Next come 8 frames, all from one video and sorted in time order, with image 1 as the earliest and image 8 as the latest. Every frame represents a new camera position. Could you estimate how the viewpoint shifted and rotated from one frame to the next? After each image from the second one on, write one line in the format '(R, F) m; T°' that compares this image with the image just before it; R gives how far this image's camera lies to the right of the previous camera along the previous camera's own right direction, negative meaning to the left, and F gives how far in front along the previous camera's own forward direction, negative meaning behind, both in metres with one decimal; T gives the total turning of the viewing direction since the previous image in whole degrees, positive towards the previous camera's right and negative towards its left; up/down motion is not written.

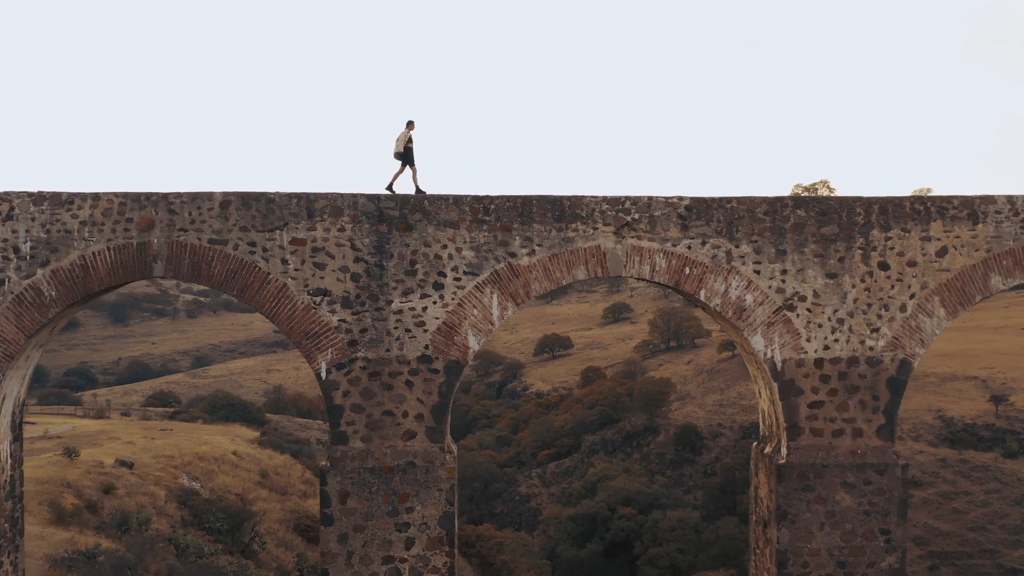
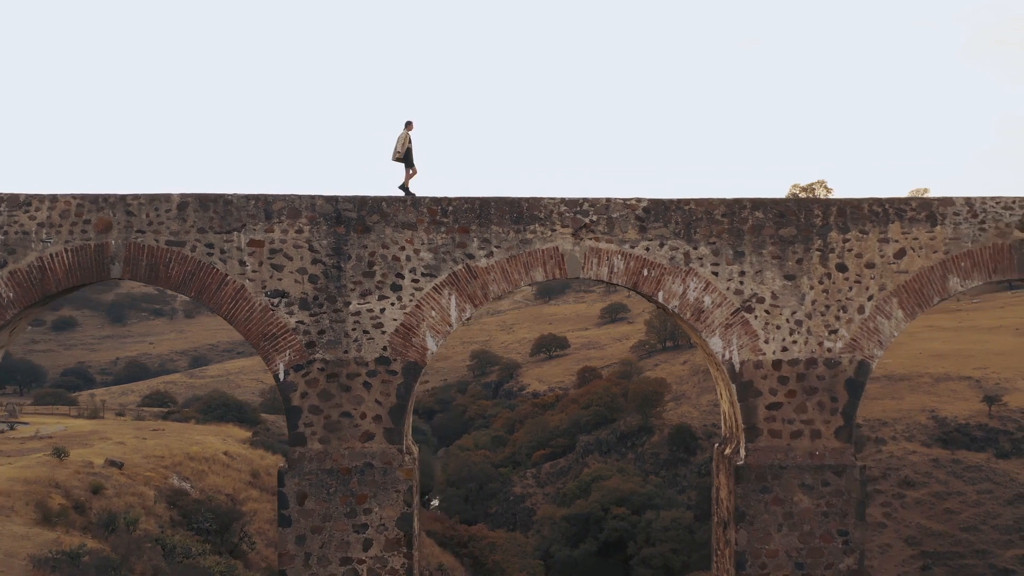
(+0.4, 0.0) m; 0°
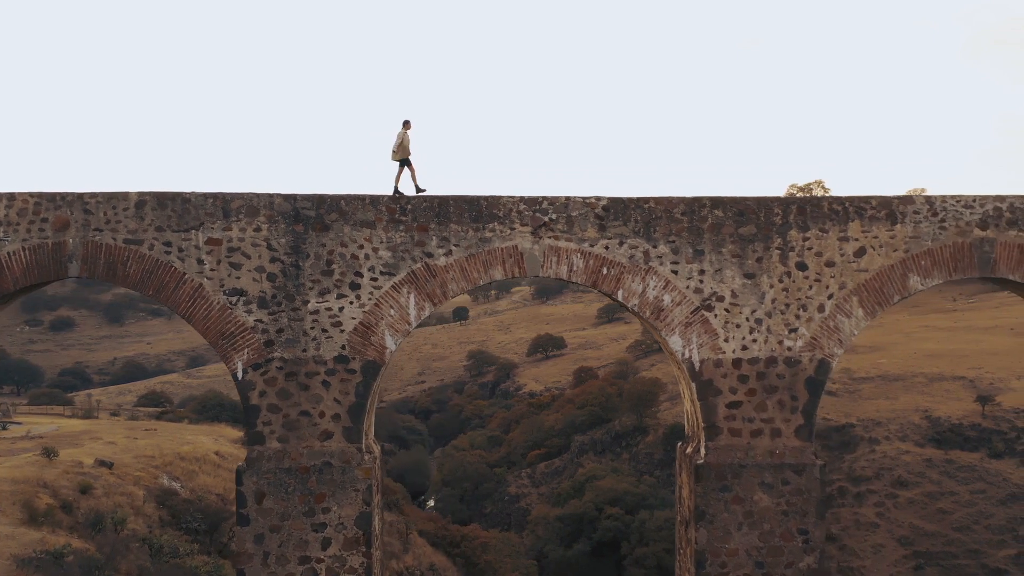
(+0.4, 0.0) m; 0°
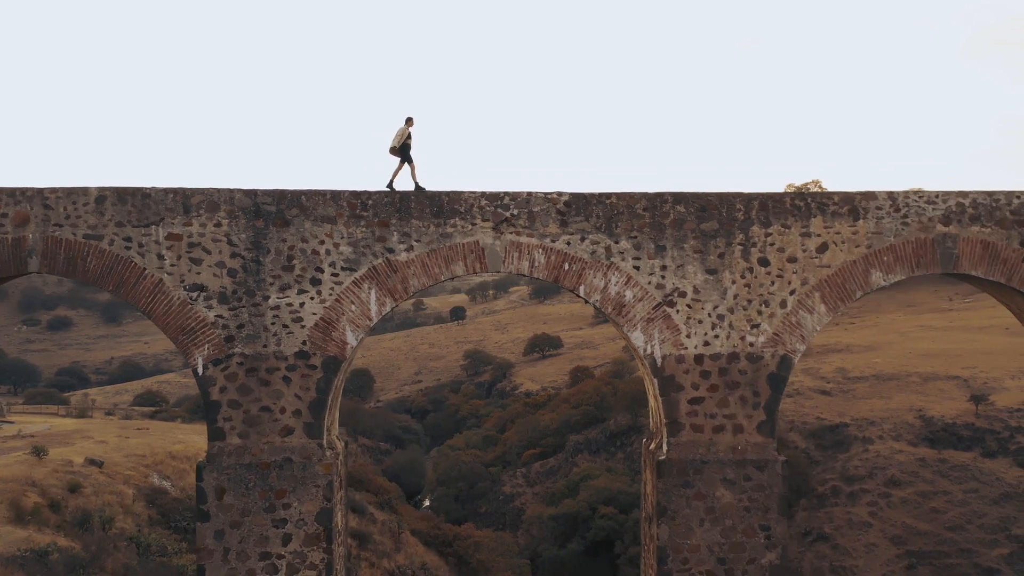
(+0.3, 0.0) m; 0°
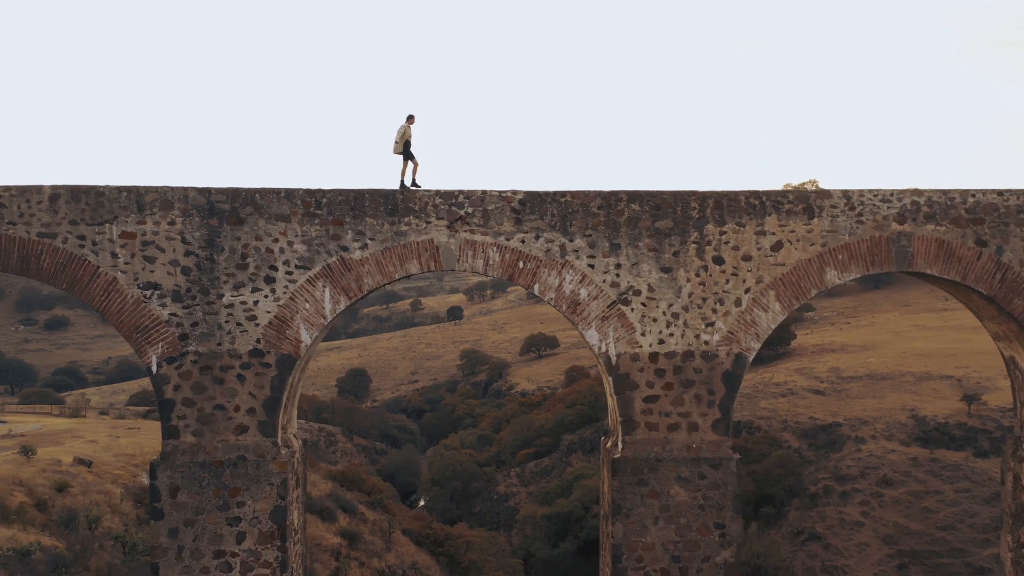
(+0.4, 0.0) m; 0°
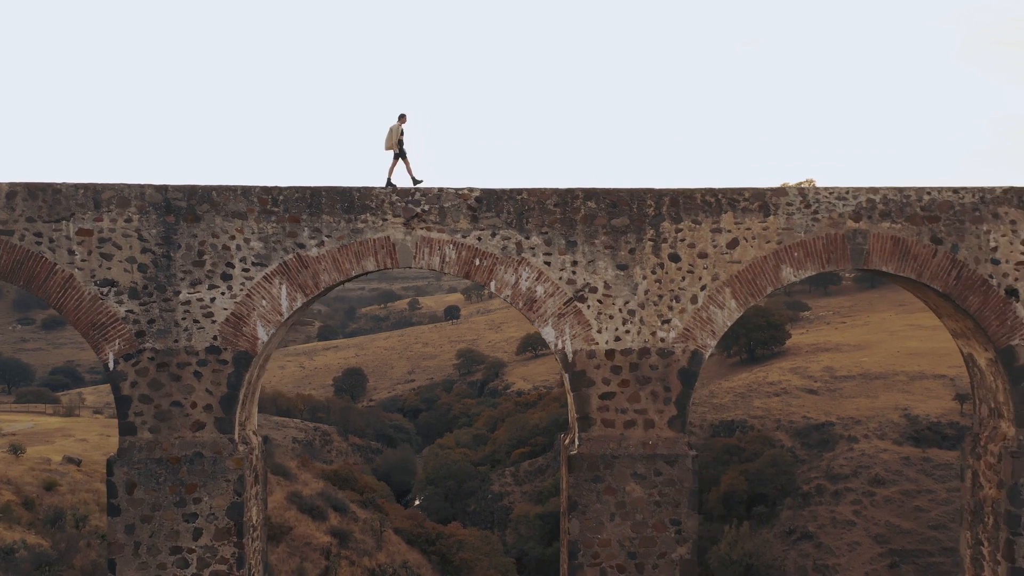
(+0.4, 0.0) m; 0°
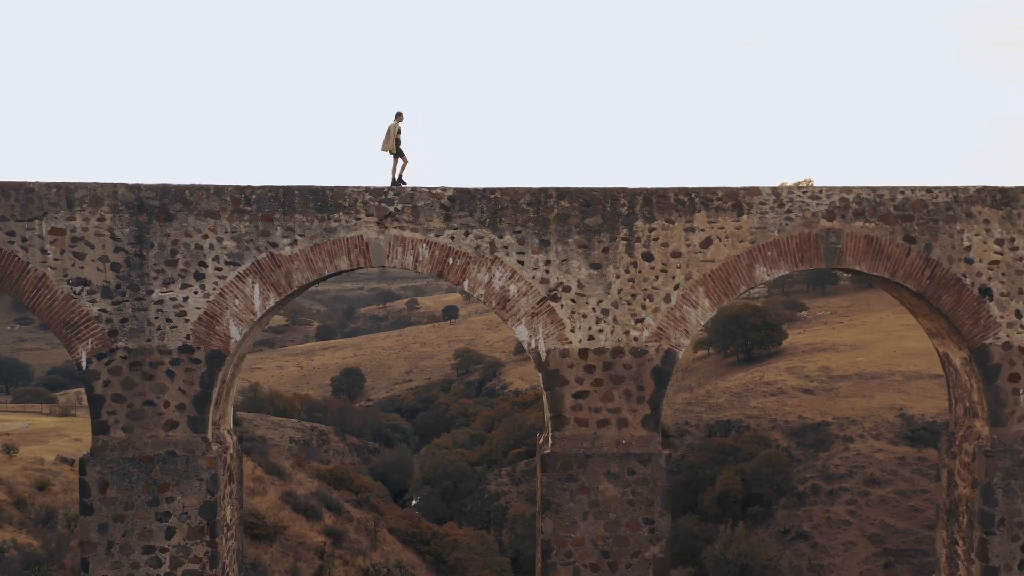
(+0.2, 0.0) m; 0°
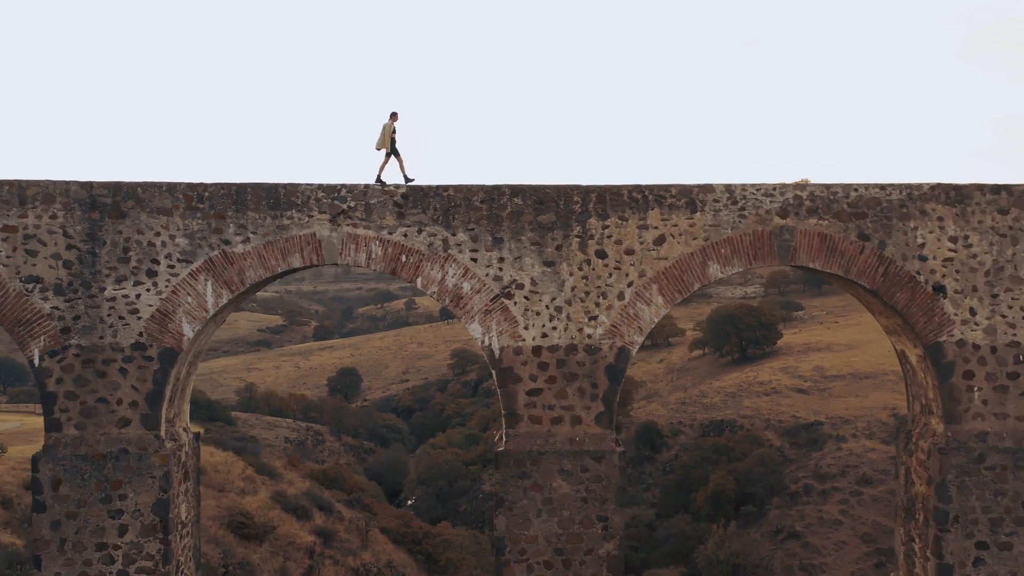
(+0.4, 0.0) m; 0°
